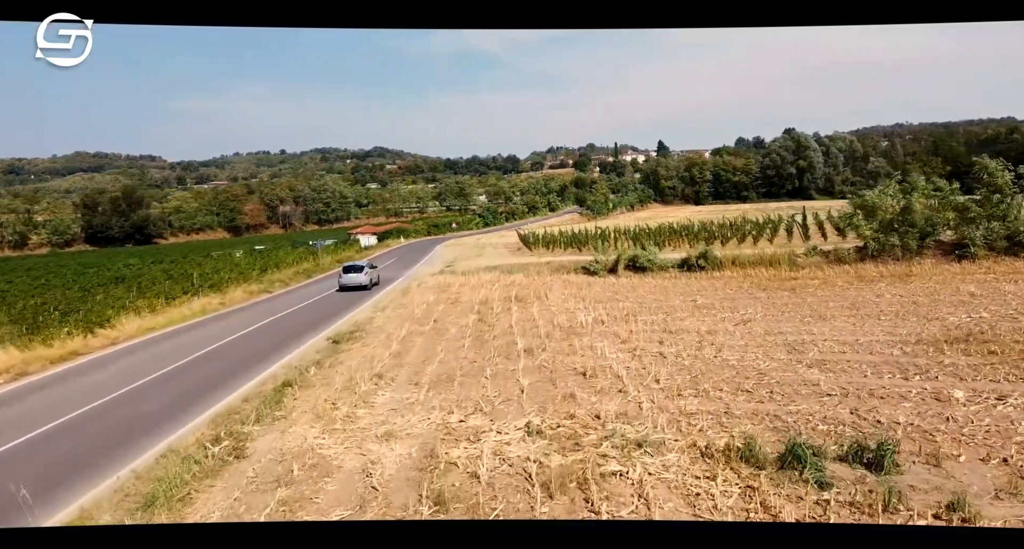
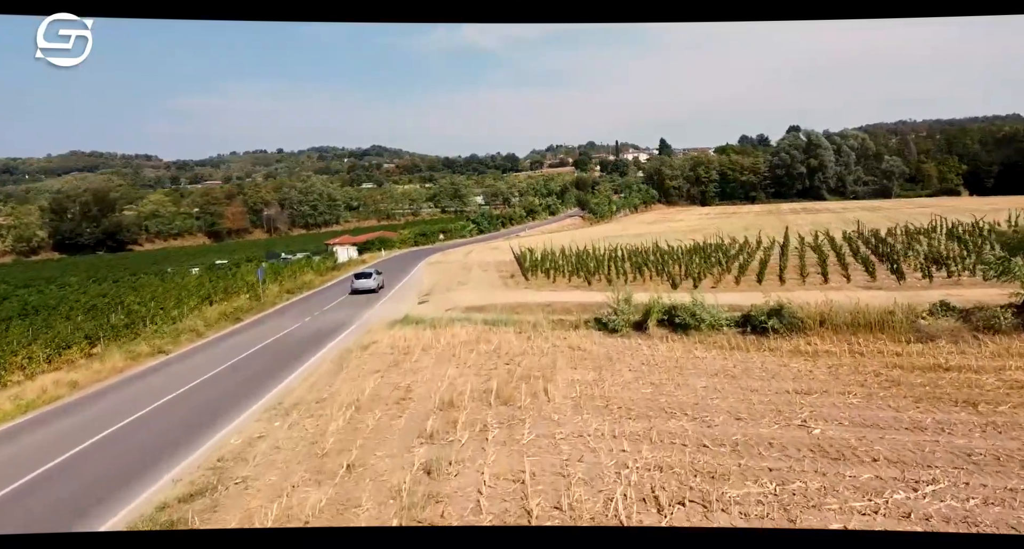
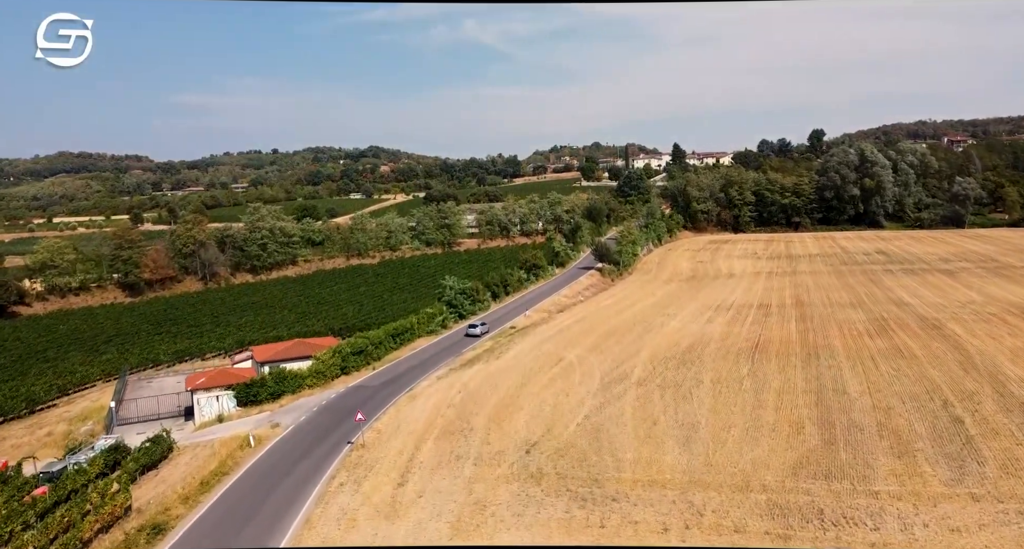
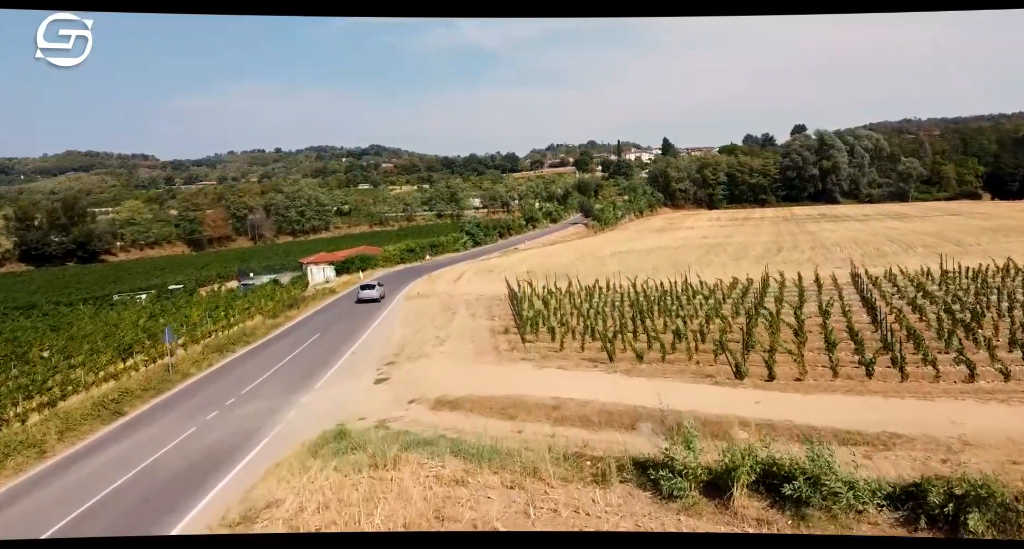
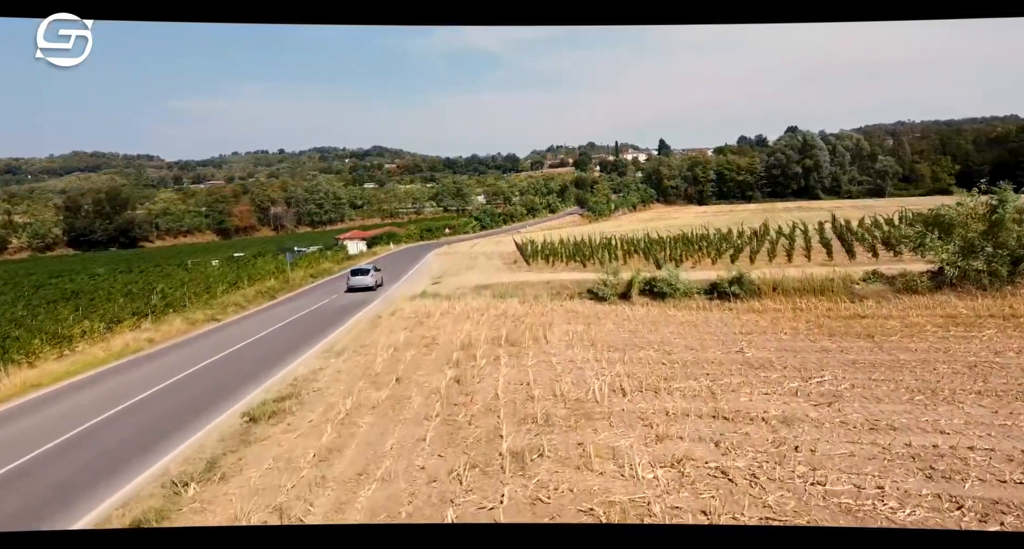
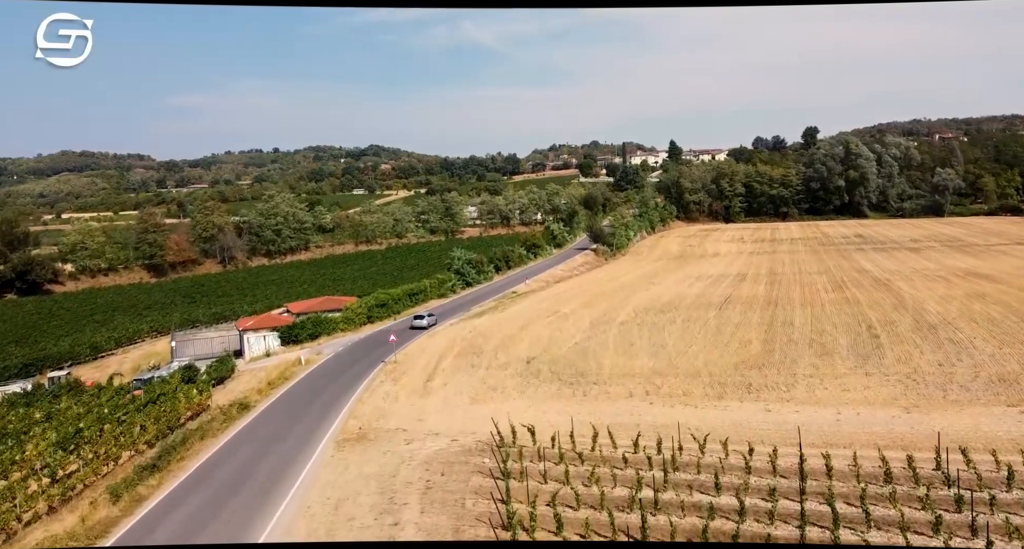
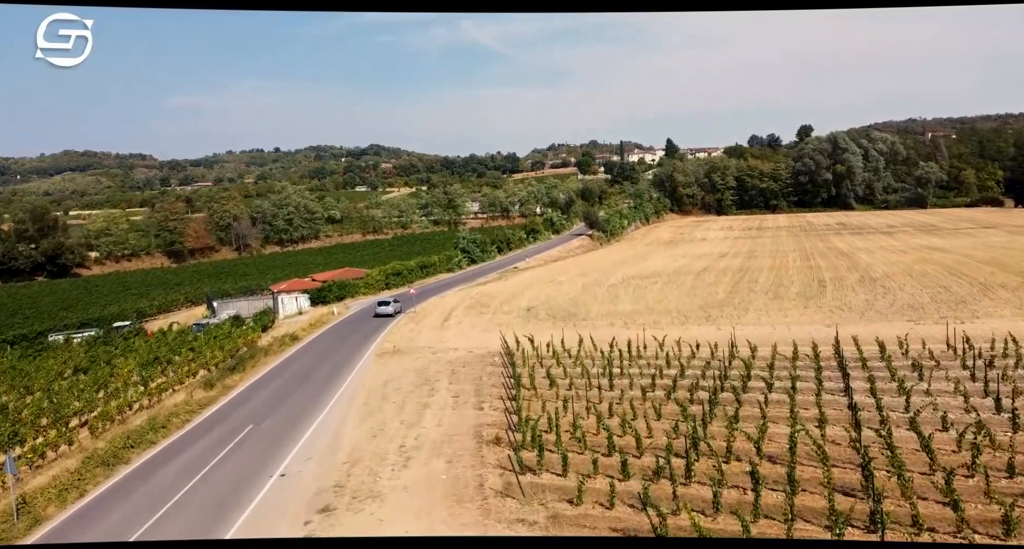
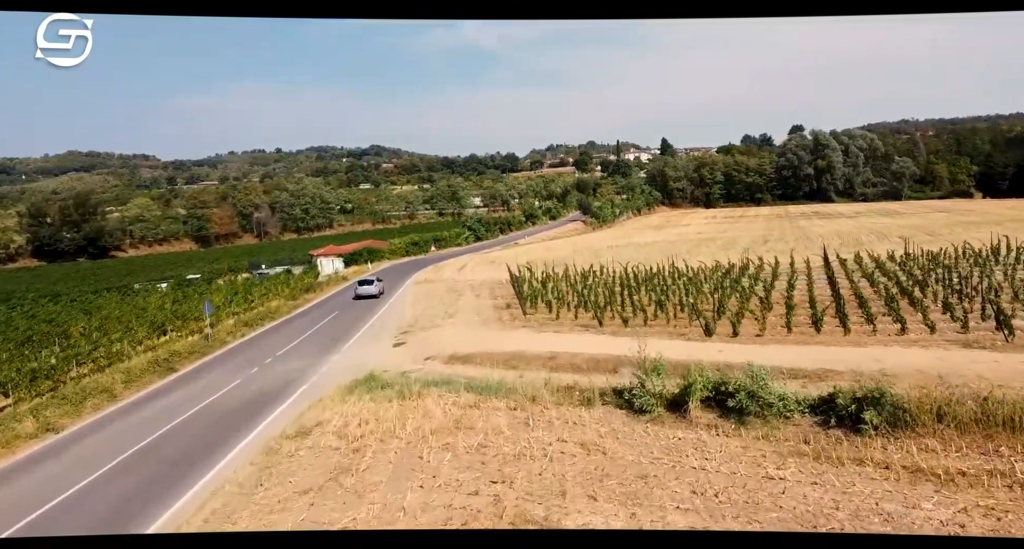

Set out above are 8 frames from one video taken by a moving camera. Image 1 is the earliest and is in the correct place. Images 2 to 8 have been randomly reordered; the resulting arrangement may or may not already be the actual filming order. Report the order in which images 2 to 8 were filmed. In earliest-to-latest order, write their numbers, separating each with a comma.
5, 2, 8, 4, 7, 6, 3
